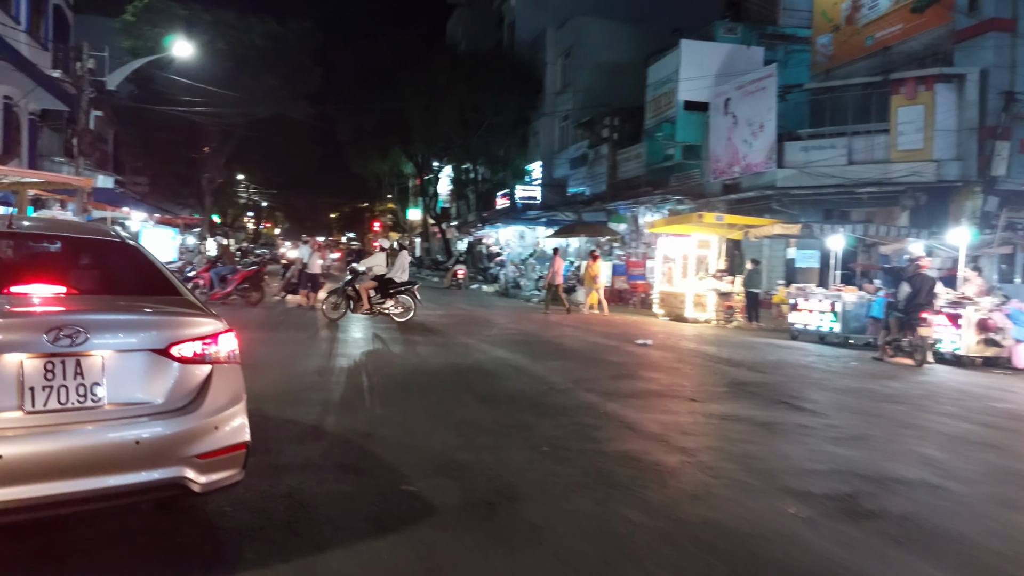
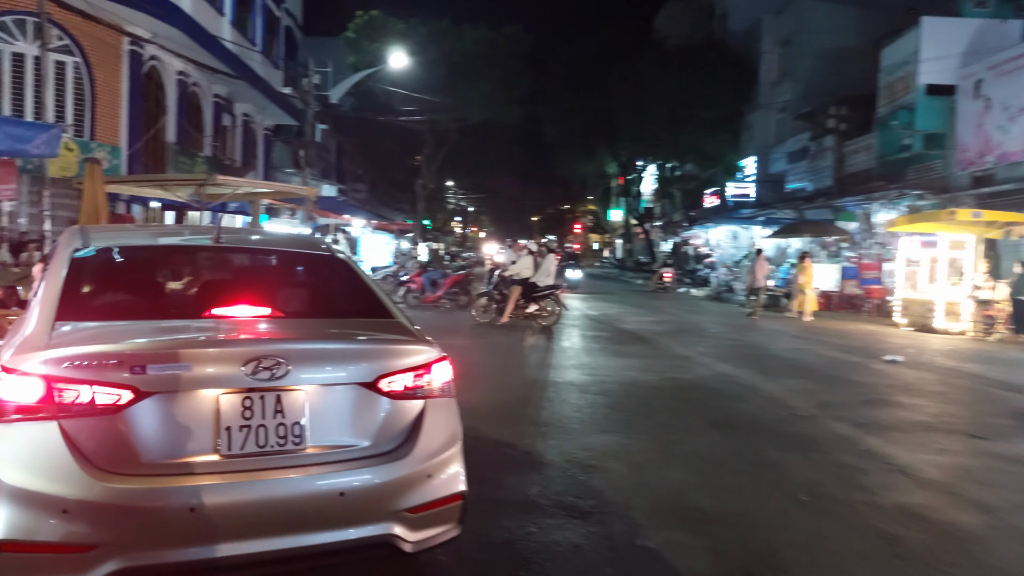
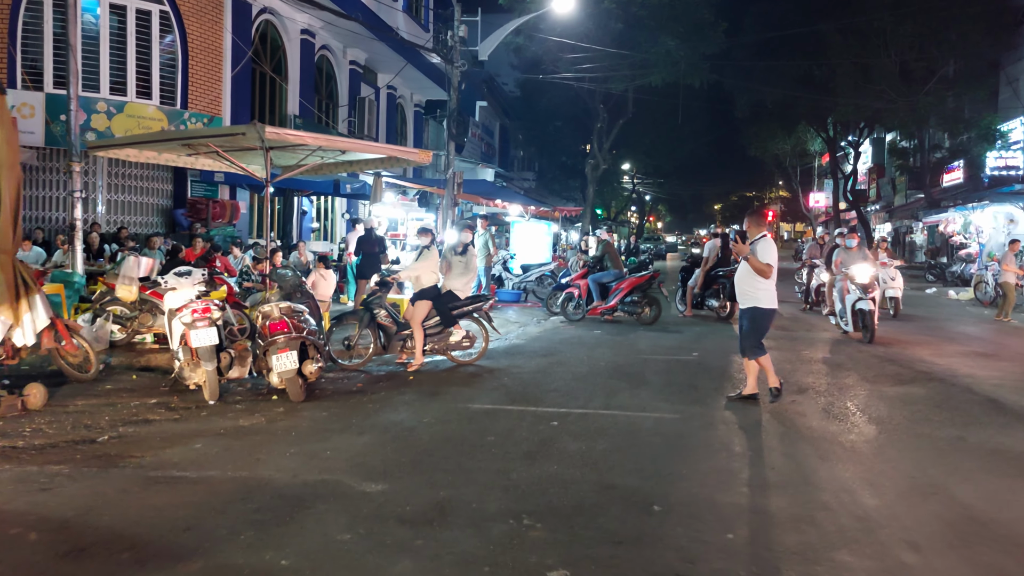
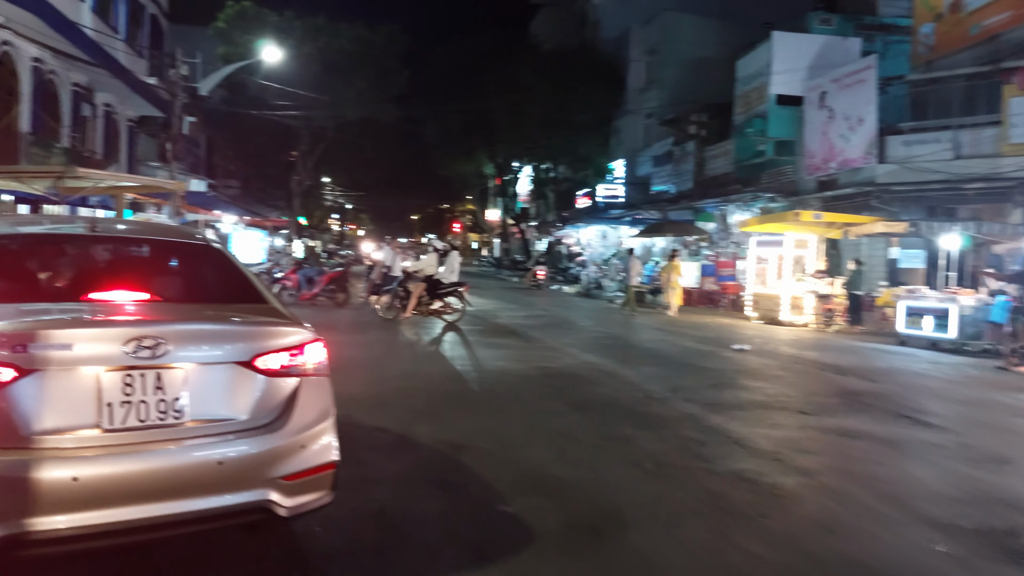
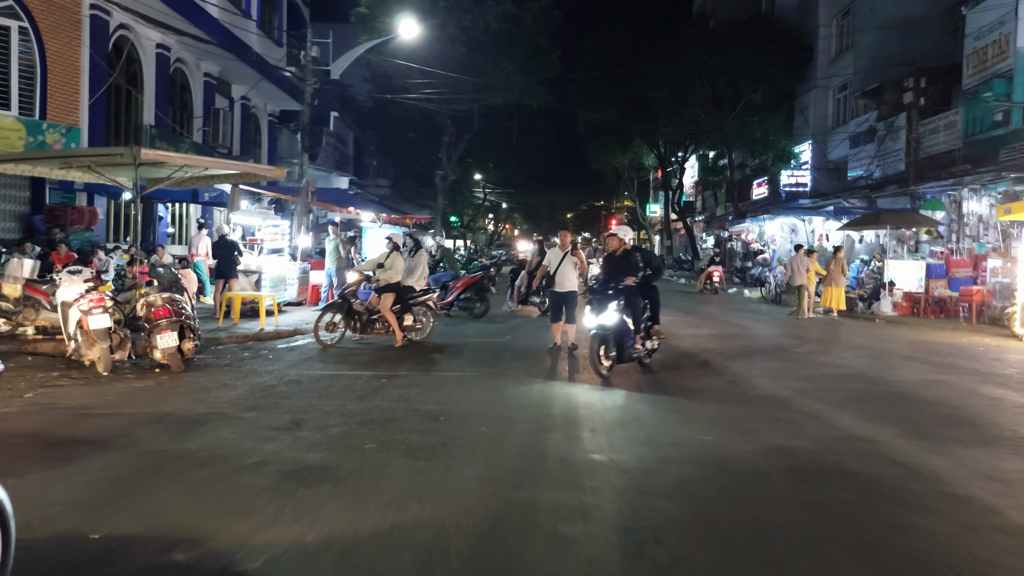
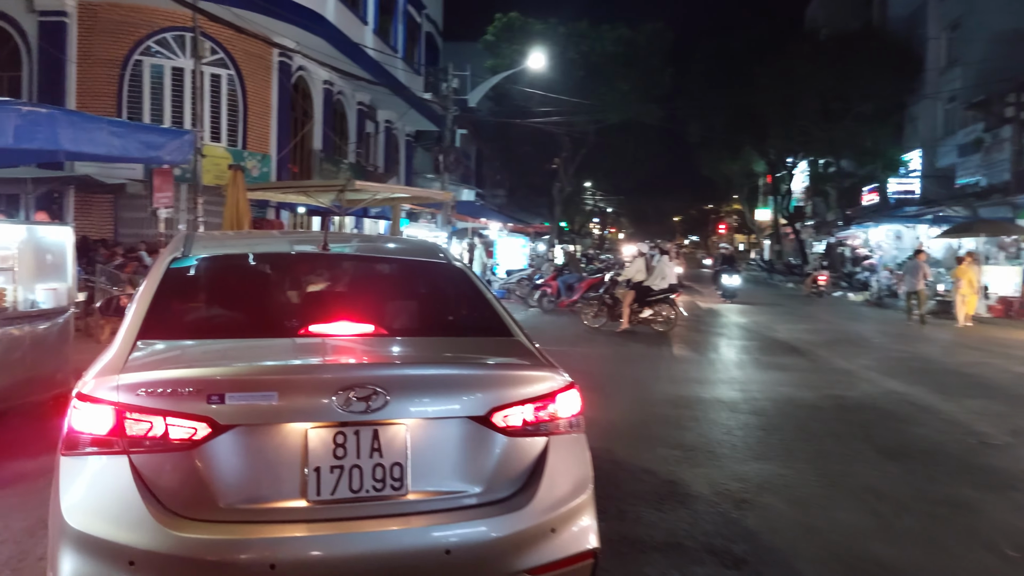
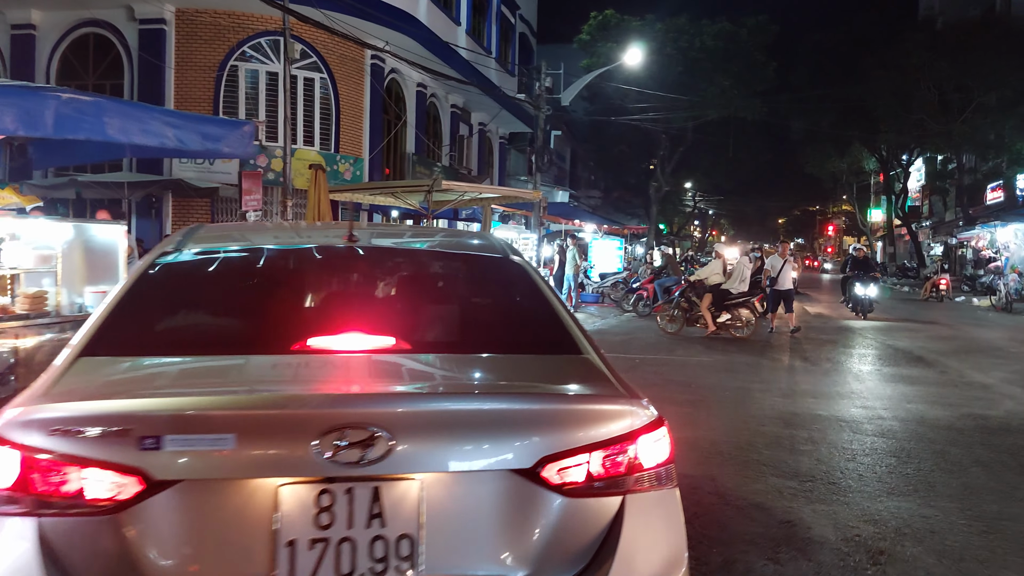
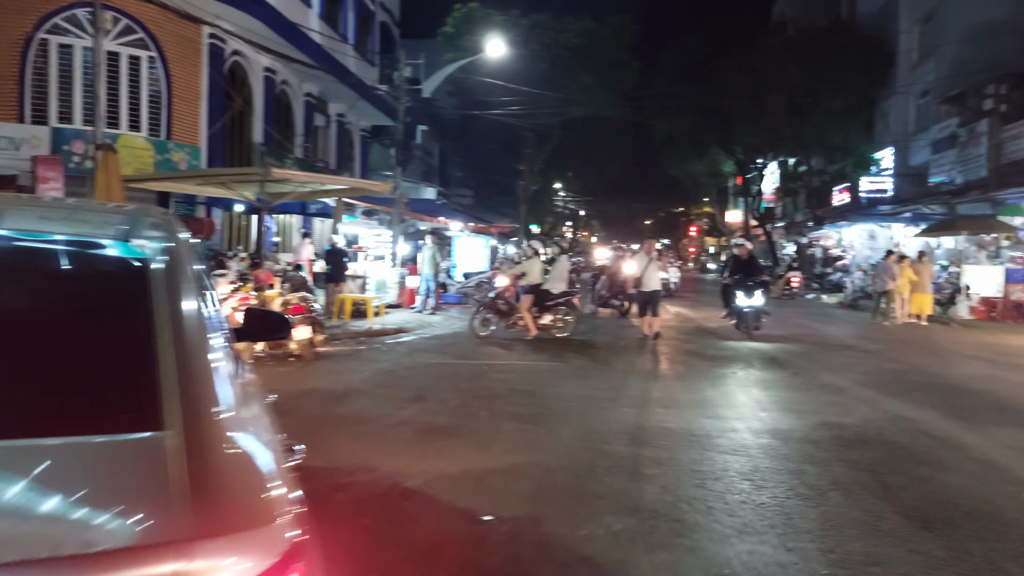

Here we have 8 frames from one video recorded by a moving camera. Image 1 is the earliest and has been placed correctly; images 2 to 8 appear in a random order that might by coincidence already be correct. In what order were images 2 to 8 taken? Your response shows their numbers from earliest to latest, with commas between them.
4, 2, 6, 7, 8, 5, 3
